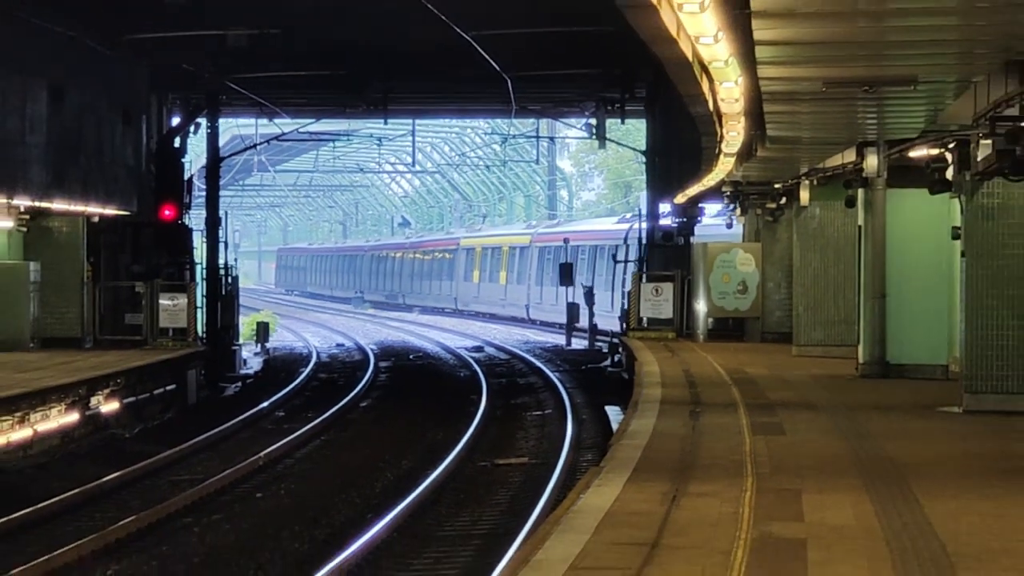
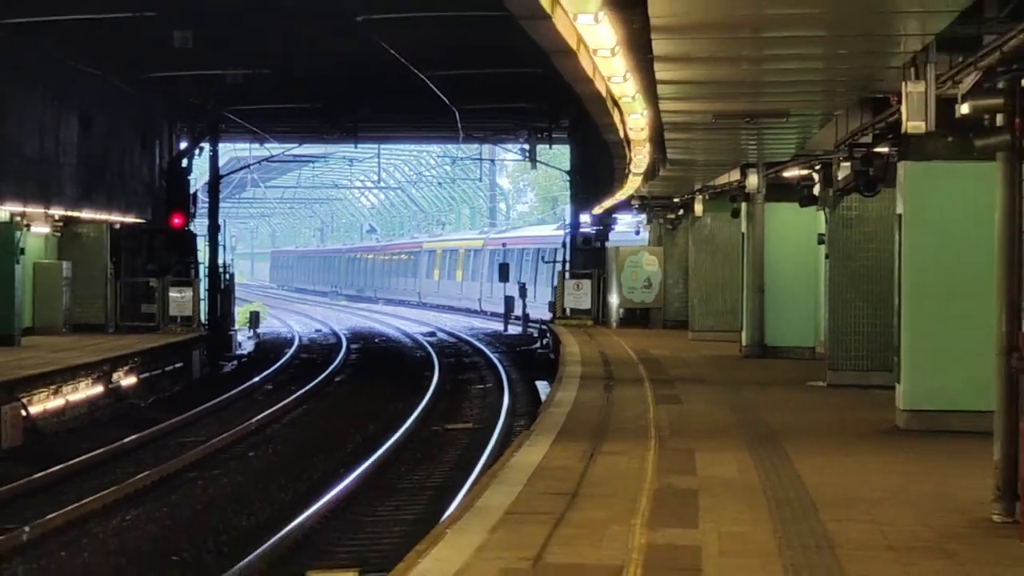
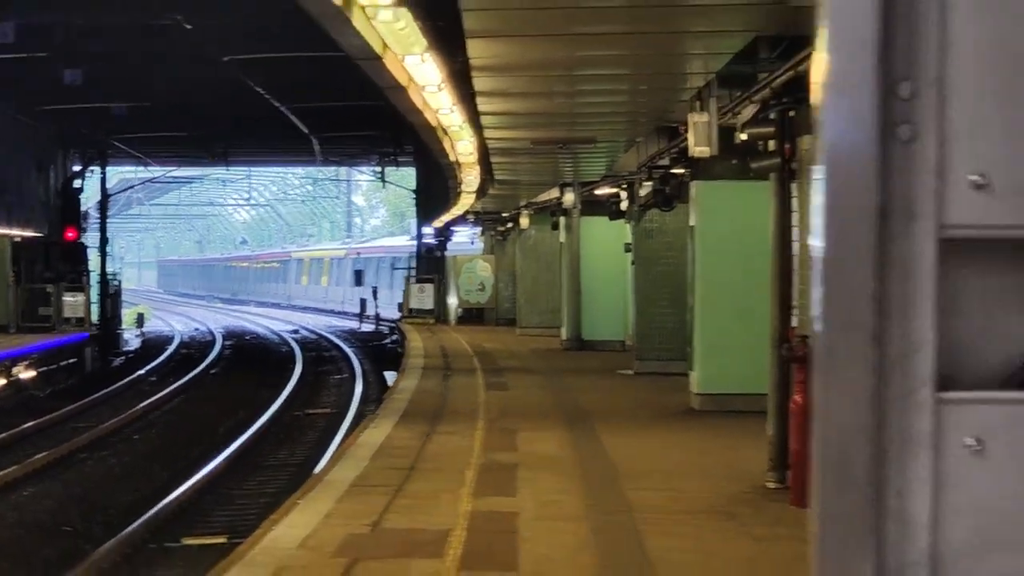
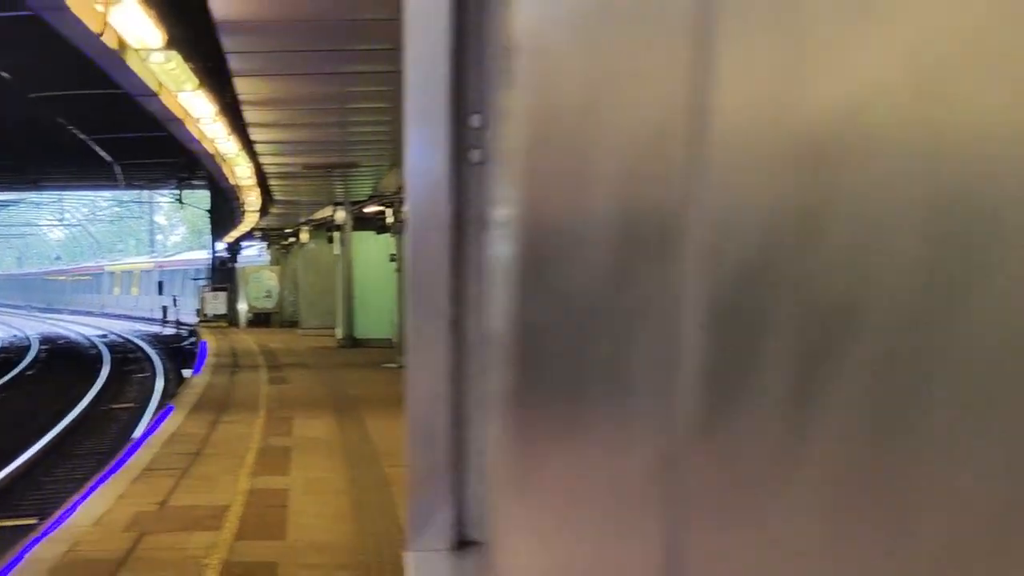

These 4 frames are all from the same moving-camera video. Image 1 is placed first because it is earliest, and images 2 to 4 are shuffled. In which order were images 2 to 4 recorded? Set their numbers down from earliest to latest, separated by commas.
2, 3, 4
